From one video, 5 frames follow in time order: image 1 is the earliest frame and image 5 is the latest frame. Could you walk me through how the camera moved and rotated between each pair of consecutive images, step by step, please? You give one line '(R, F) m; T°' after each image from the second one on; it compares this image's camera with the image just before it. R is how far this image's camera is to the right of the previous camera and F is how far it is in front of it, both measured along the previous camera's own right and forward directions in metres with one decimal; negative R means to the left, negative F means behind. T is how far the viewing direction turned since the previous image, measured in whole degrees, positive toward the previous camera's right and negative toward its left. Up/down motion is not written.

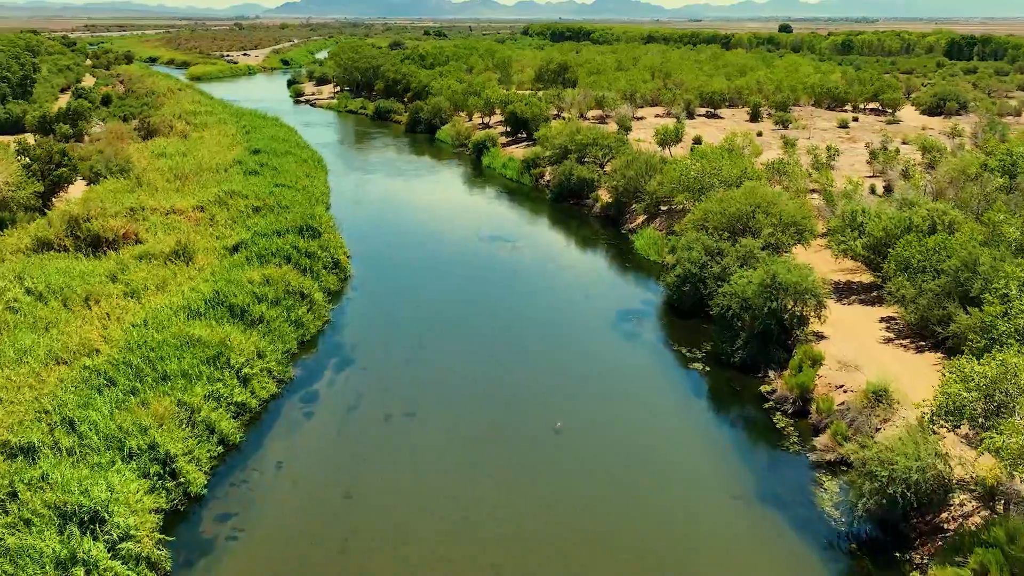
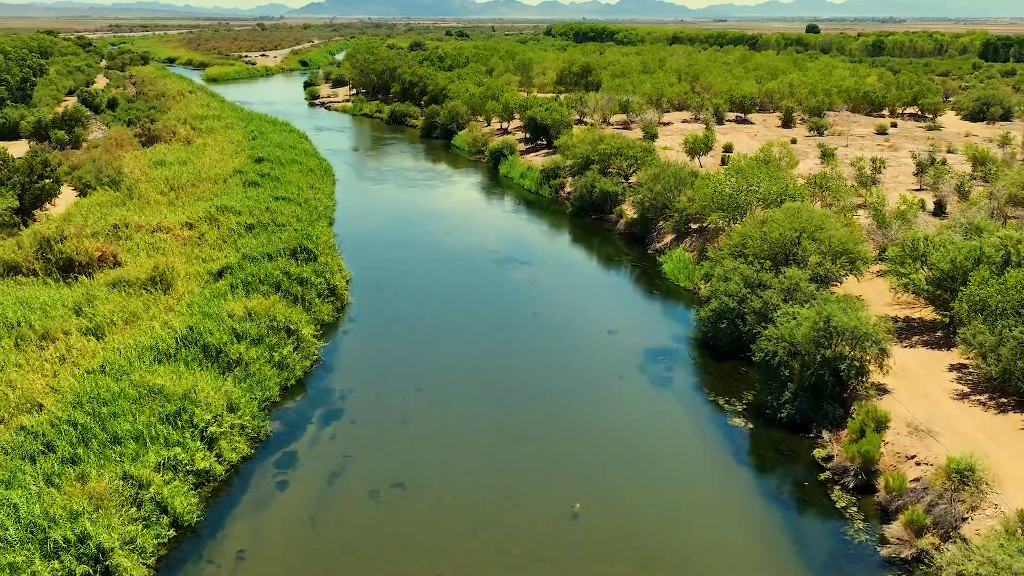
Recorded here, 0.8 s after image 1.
(+0.2, +2.5) m; -1°
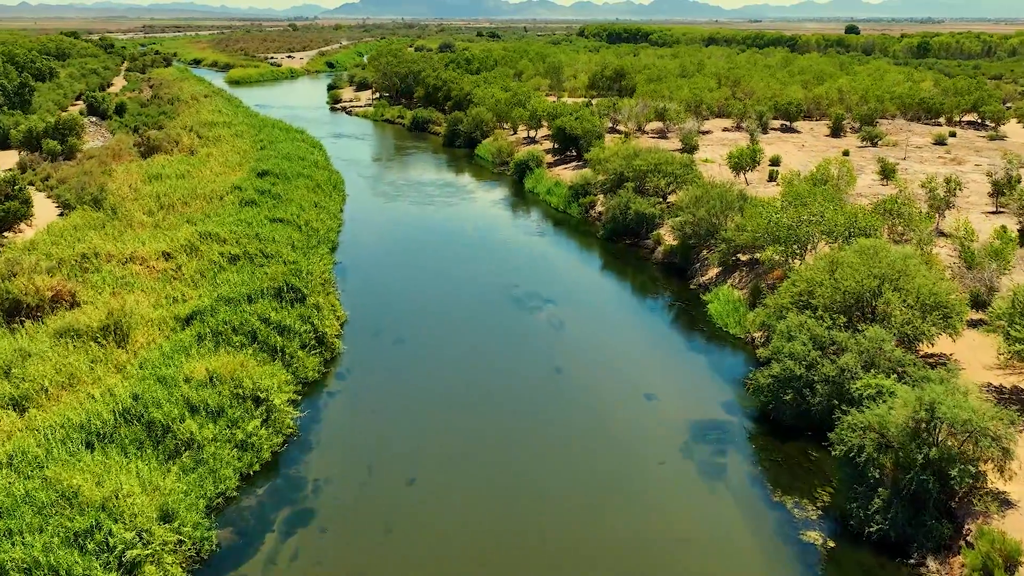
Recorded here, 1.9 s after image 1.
(+0.2, +3.5) m; -2°
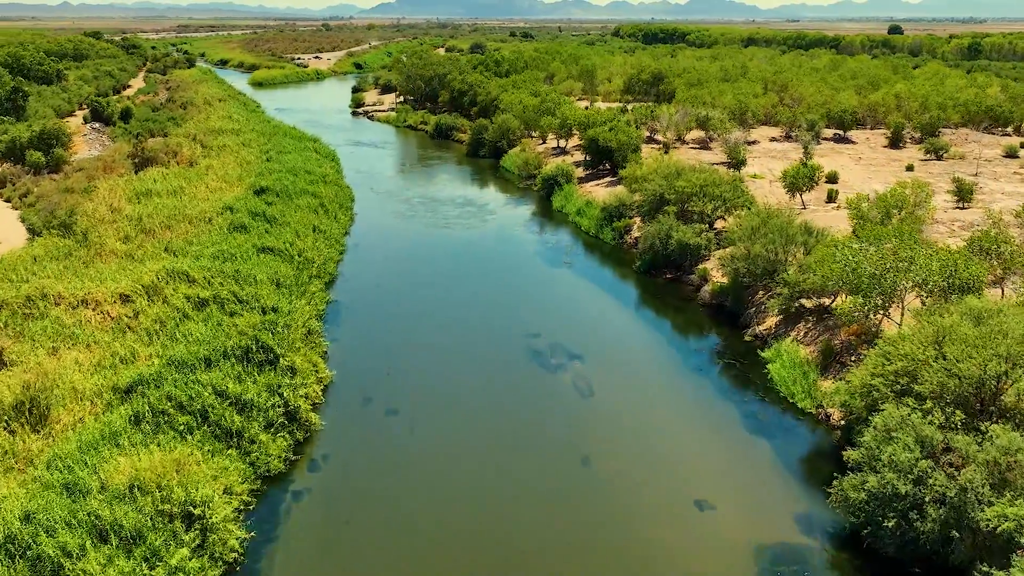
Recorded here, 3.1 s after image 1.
(+0.2, +3.8) m; -2°
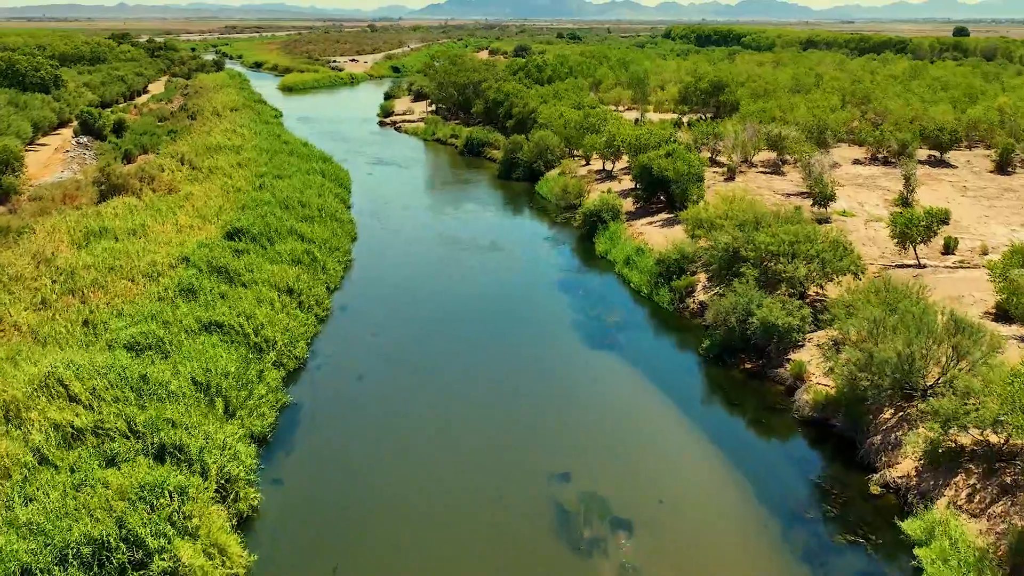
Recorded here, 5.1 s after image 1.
(+0.4, +6.4) m; -2°
